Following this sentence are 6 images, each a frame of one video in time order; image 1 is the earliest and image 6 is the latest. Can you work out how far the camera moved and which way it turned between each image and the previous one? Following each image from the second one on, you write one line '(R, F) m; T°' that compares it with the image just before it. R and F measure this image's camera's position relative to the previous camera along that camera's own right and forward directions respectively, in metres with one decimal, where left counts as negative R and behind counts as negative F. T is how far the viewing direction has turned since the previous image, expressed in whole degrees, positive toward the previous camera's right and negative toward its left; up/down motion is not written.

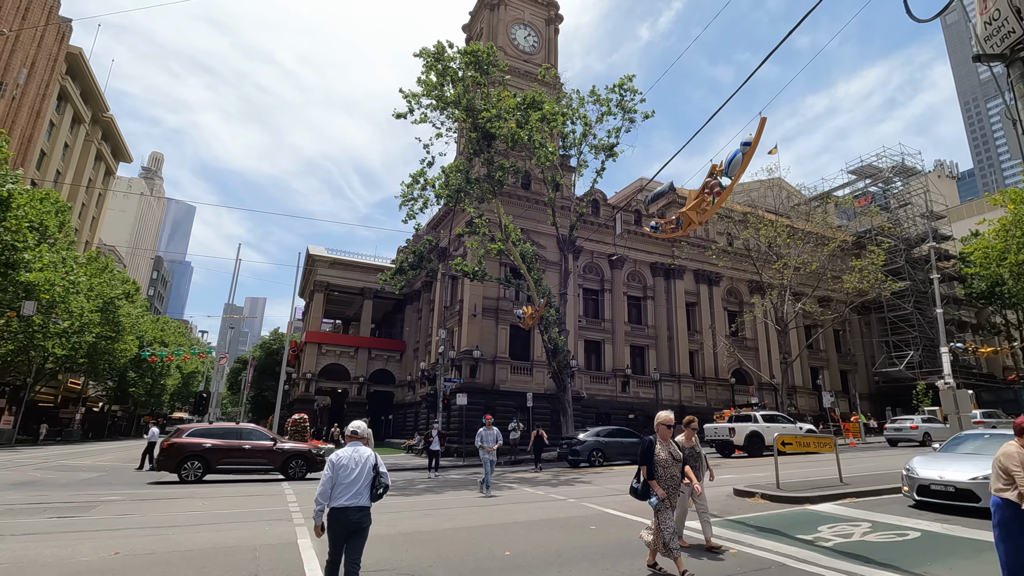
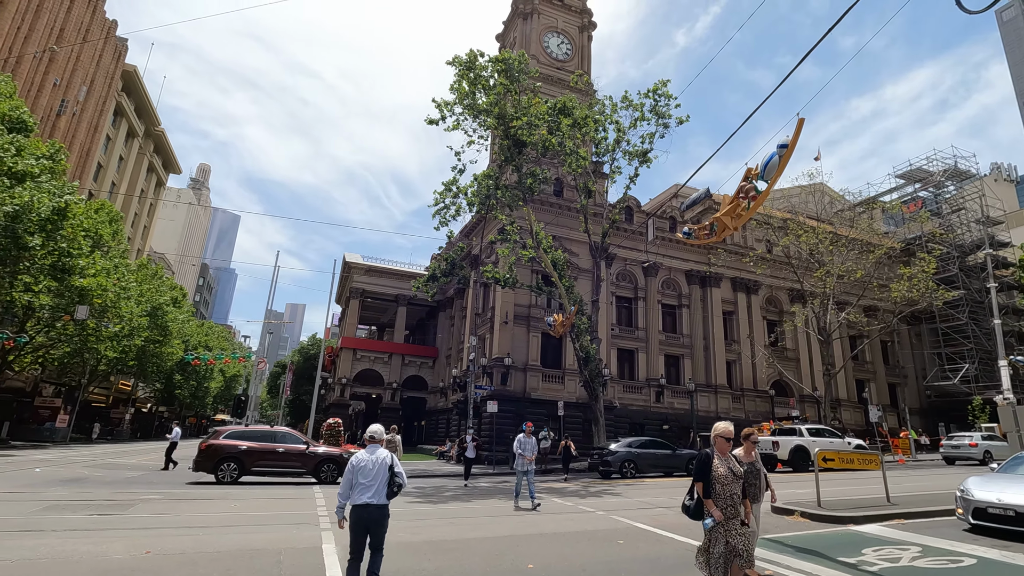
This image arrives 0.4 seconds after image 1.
(+0.1, +0.1) m; -4°
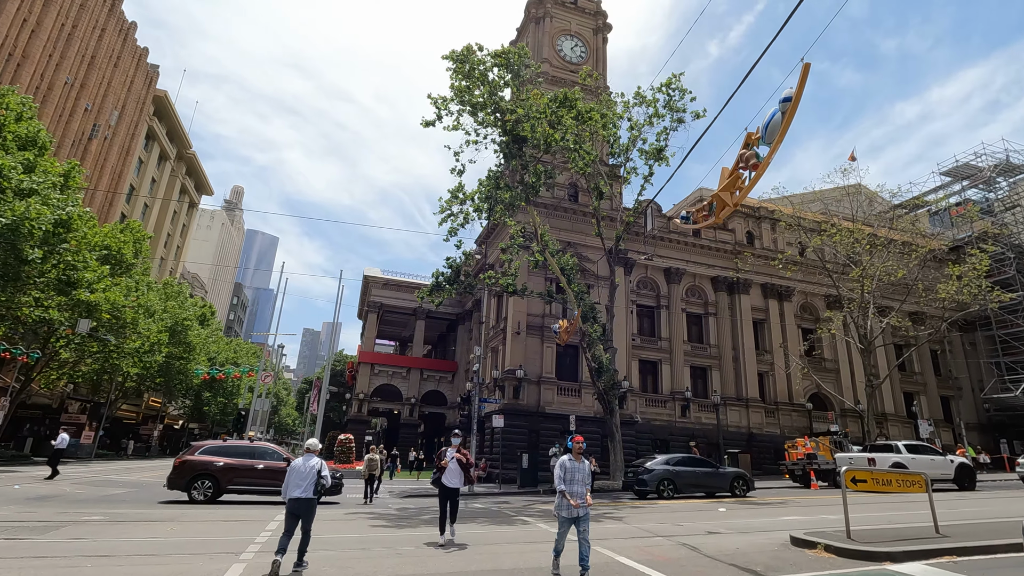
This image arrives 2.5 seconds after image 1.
(+1.2, +1.4) m; -3°
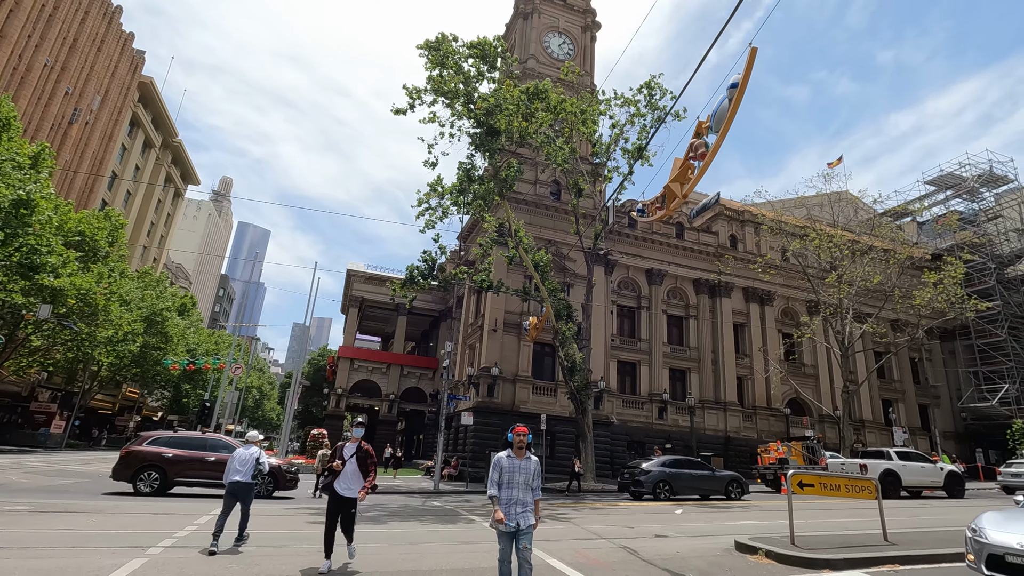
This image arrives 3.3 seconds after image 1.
(+0.8, +0.3) m; +1°
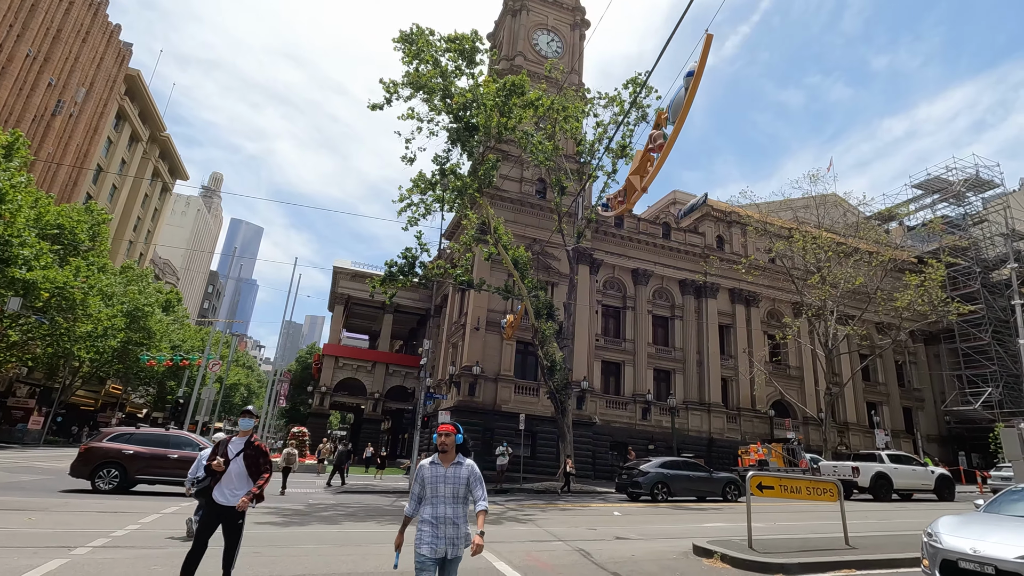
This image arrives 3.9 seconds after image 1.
(+0.6, +0.2) m; +1°
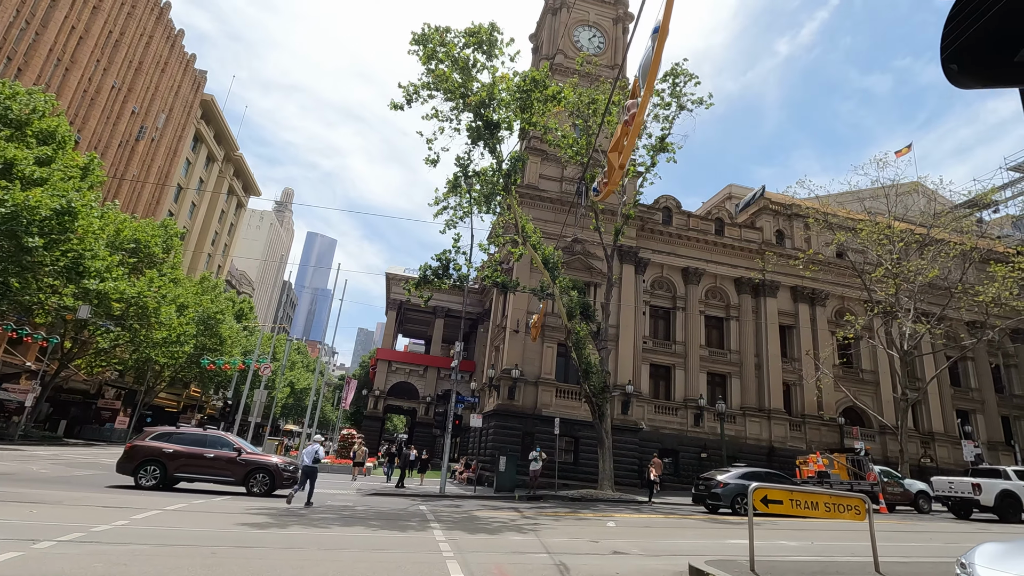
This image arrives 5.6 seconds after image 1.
(+1.4, +0.6) m; -7°
